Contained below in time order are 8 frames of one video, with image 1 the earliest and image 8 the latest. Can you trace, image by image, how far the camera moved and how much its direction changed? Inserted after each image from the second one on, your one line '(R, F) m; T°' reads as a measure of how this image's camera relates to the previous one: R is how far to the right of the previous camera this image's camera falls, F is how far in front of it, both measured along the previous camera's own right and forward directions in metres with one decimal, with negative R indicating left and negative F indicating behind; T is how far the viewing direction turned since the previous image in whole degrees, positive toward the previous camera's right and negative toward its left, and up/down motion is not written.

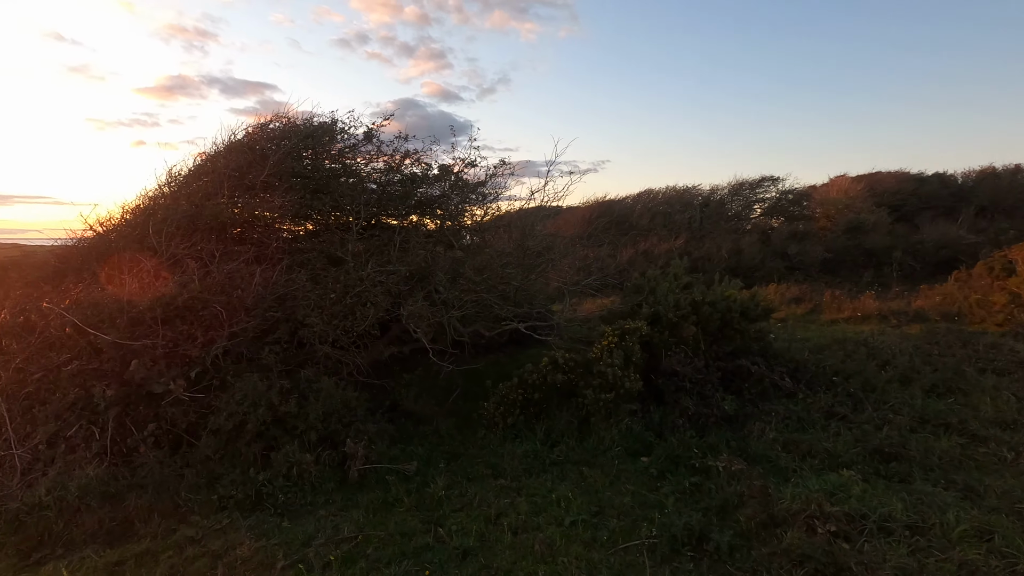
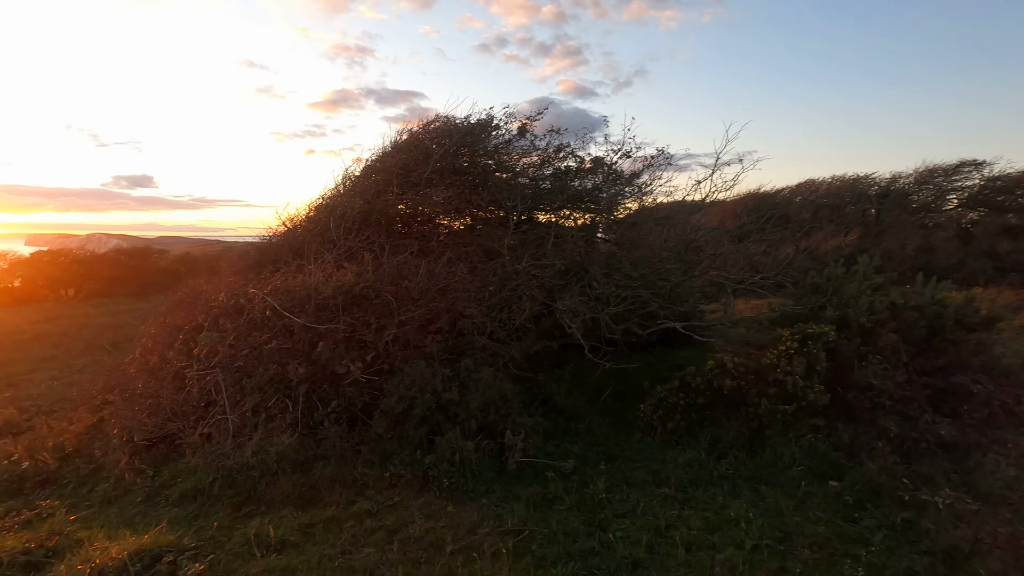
(-0.3, +0.1) m; -14°
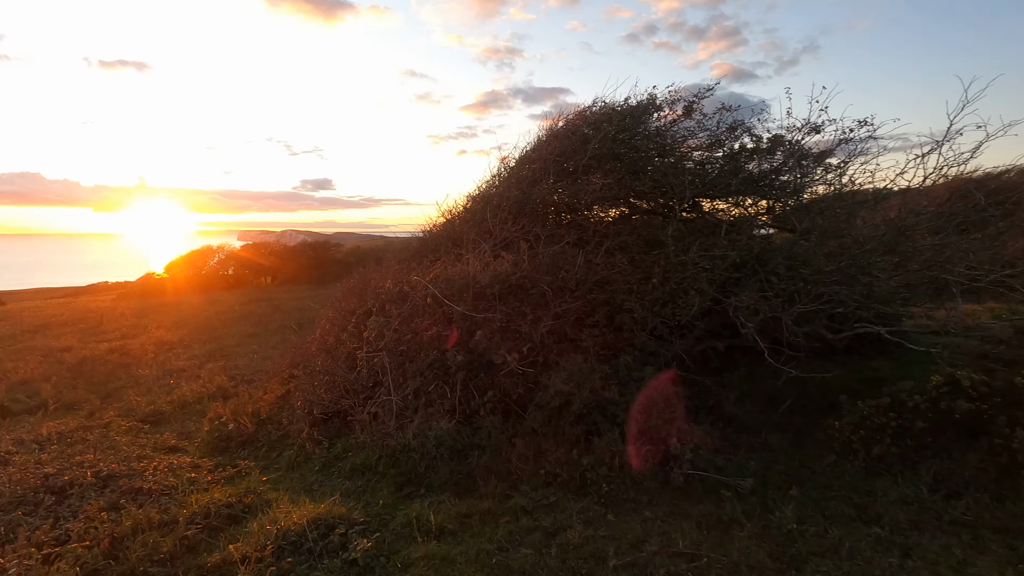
(-0.2, +0.3) m; -15°
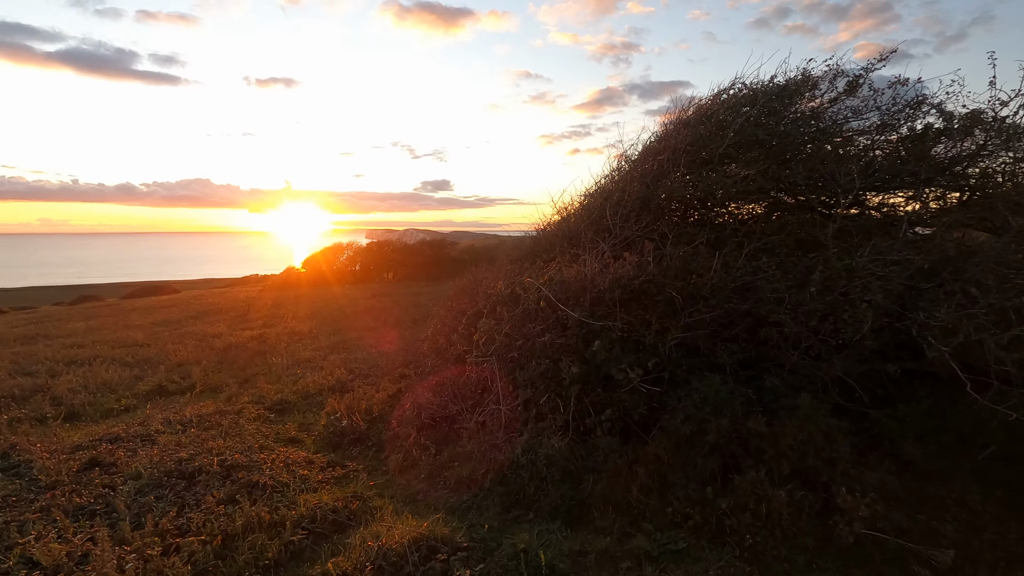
(-0.1, +0.5) m; -12°
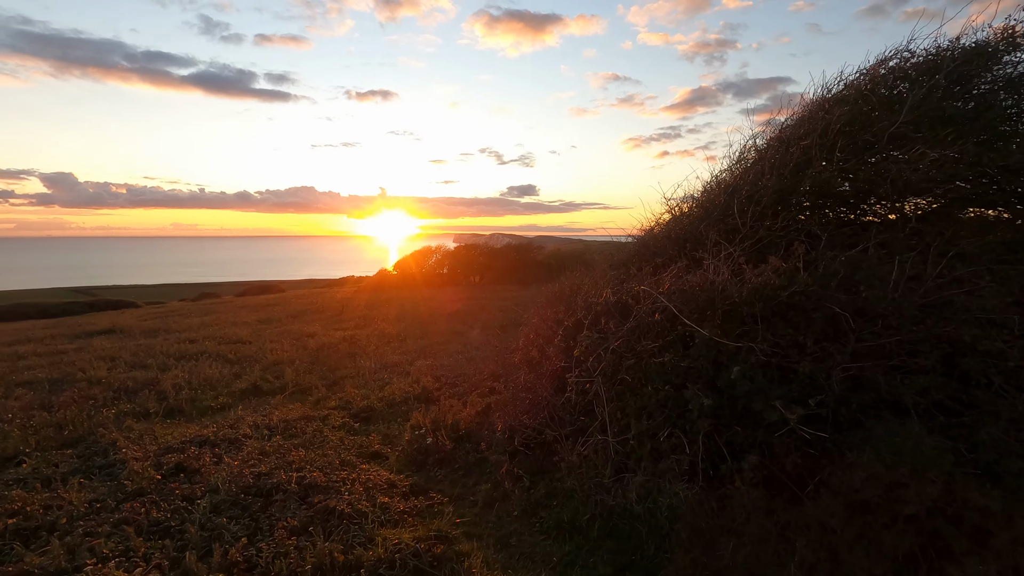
(-0.2, +0.8) m; -9°
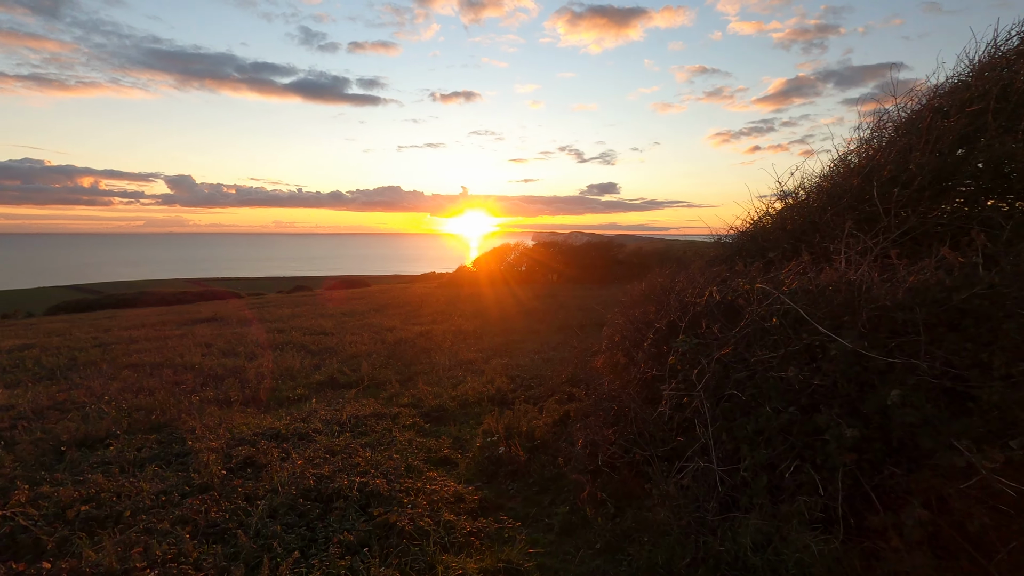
(-0.1, +0.6) m; -8°
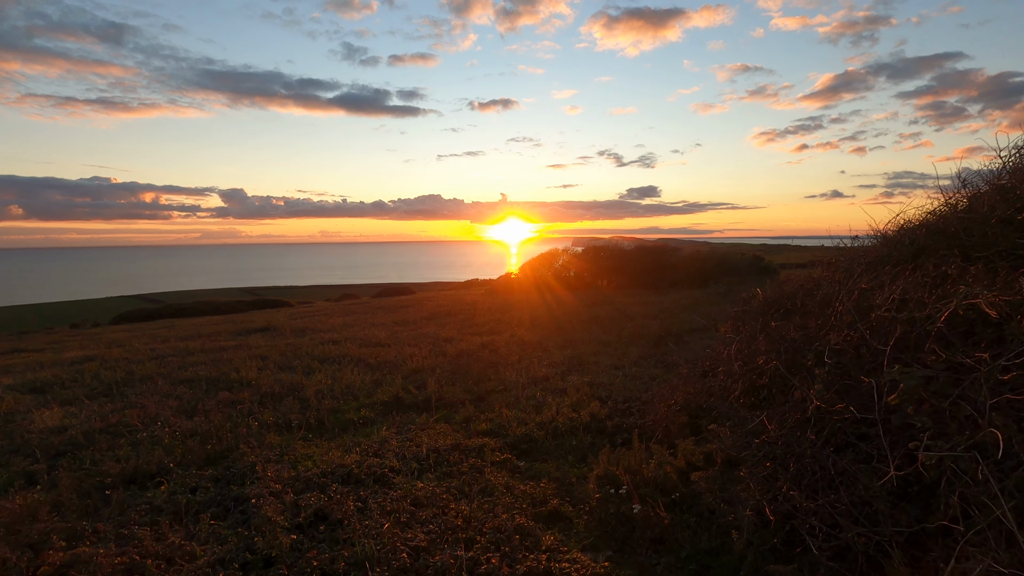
(-0.7, +1.1) m; -4°
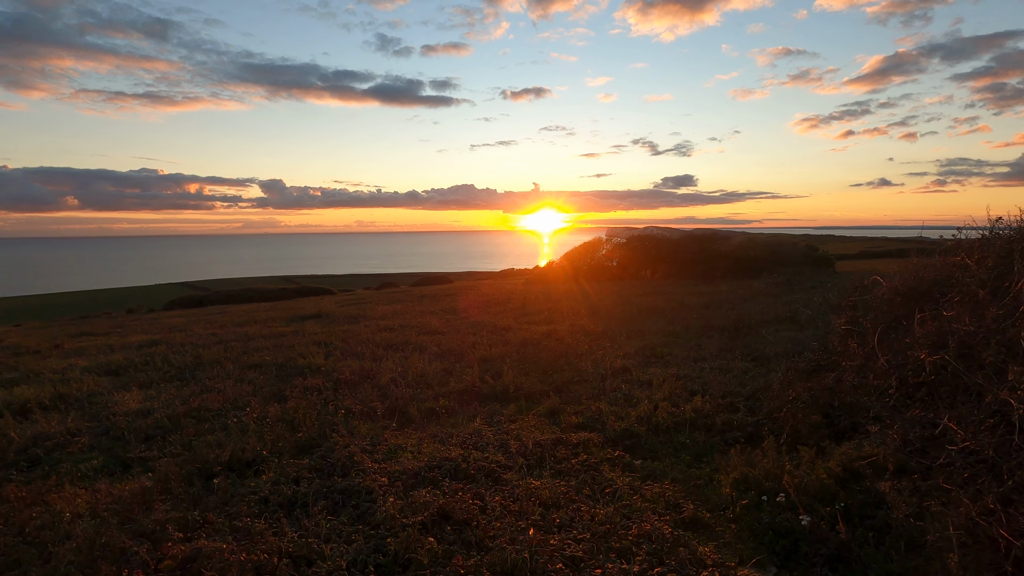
(-0.8, +0.4) m; -3°
